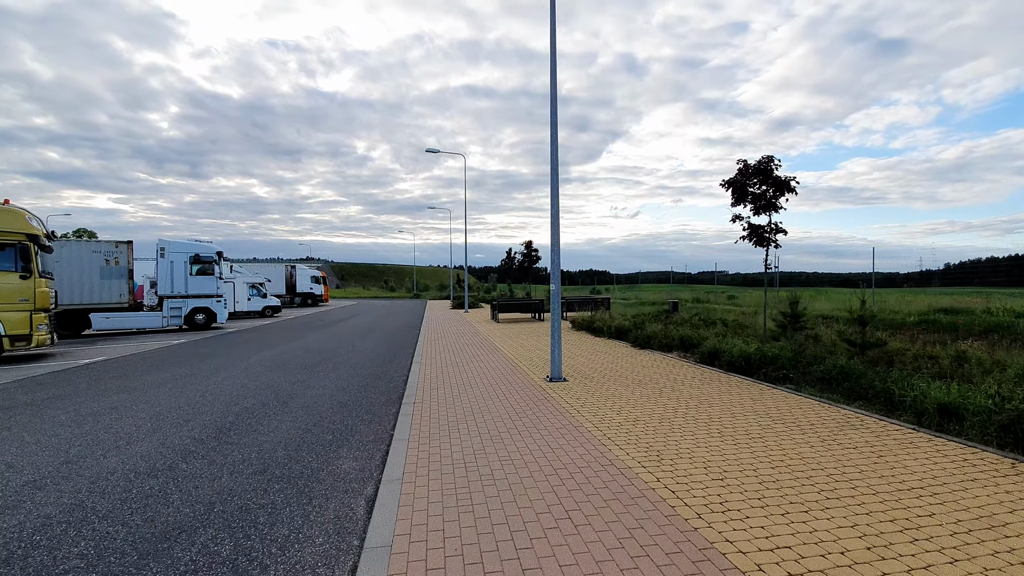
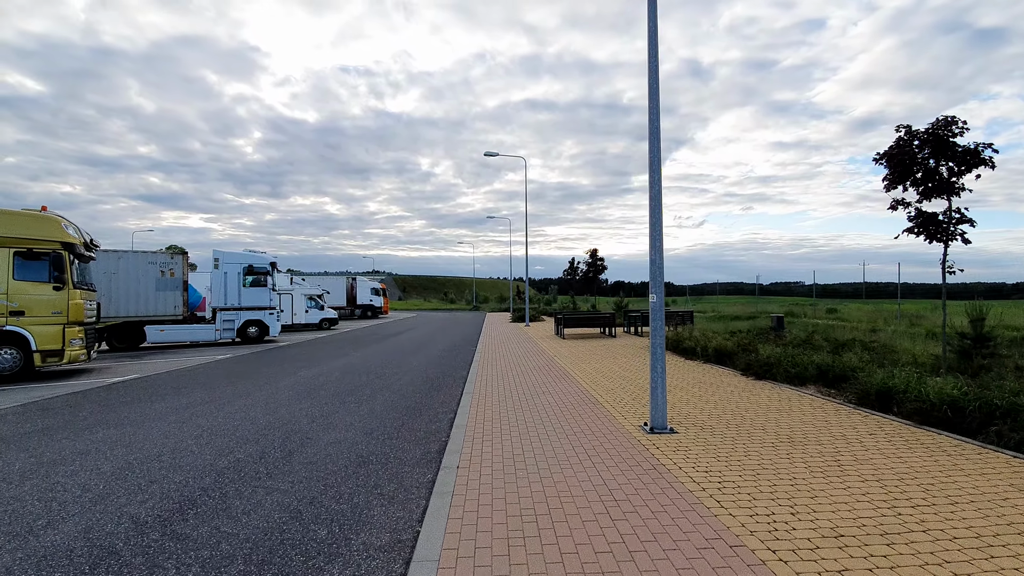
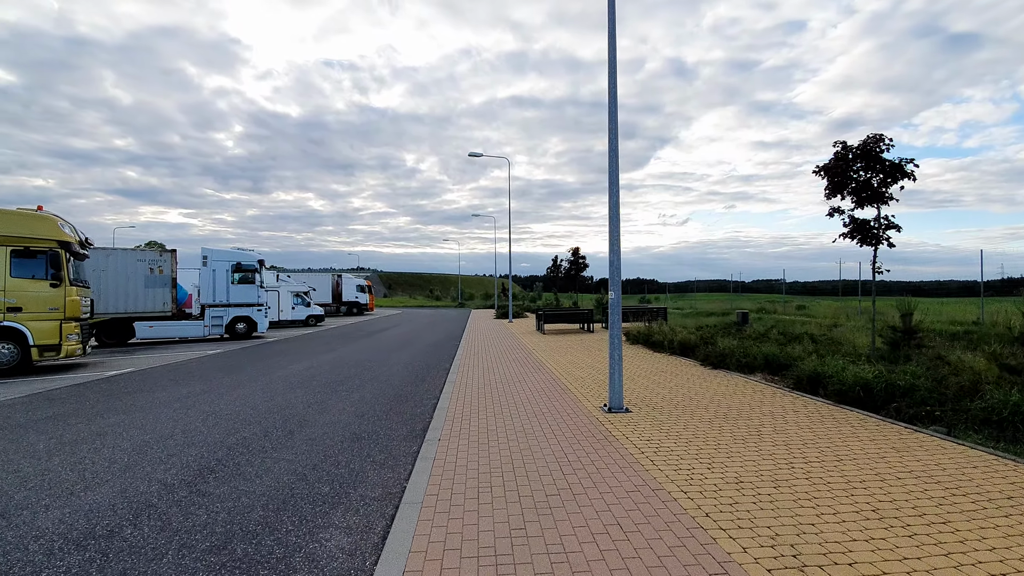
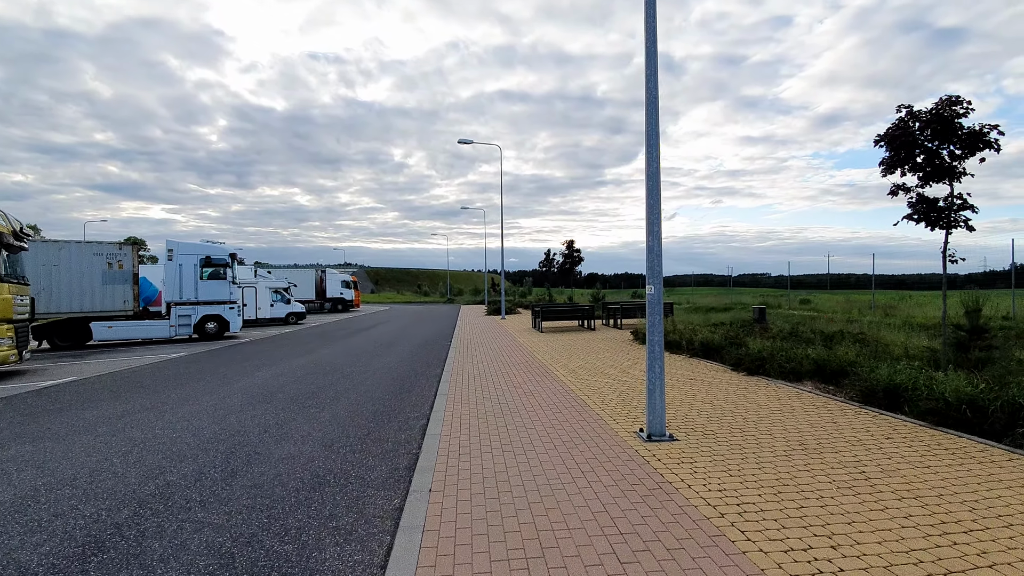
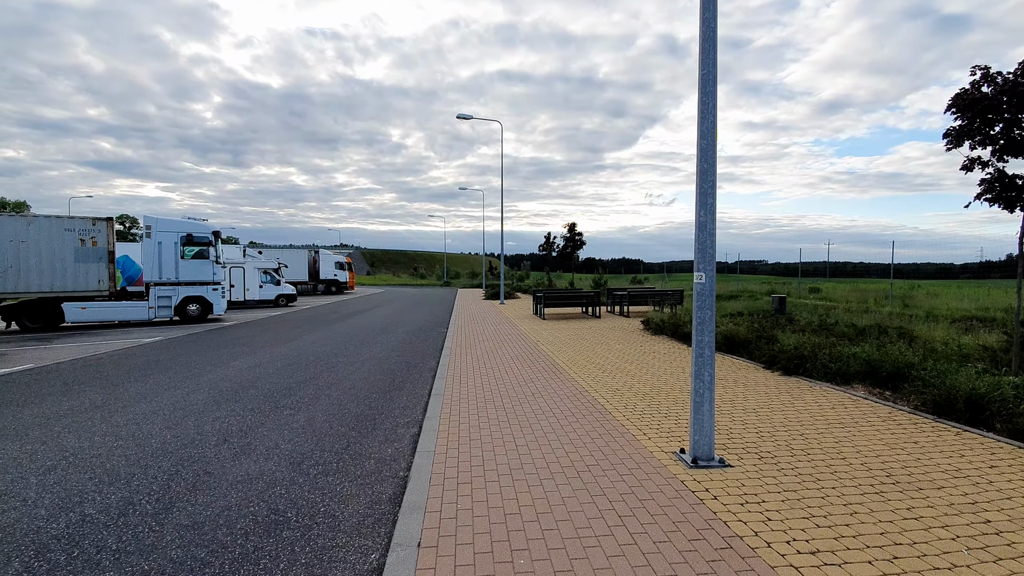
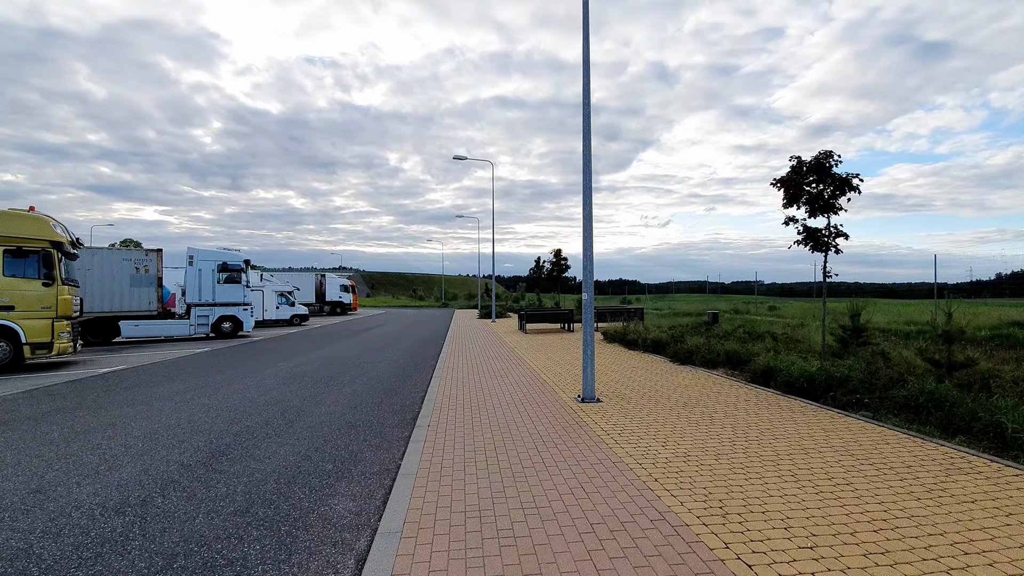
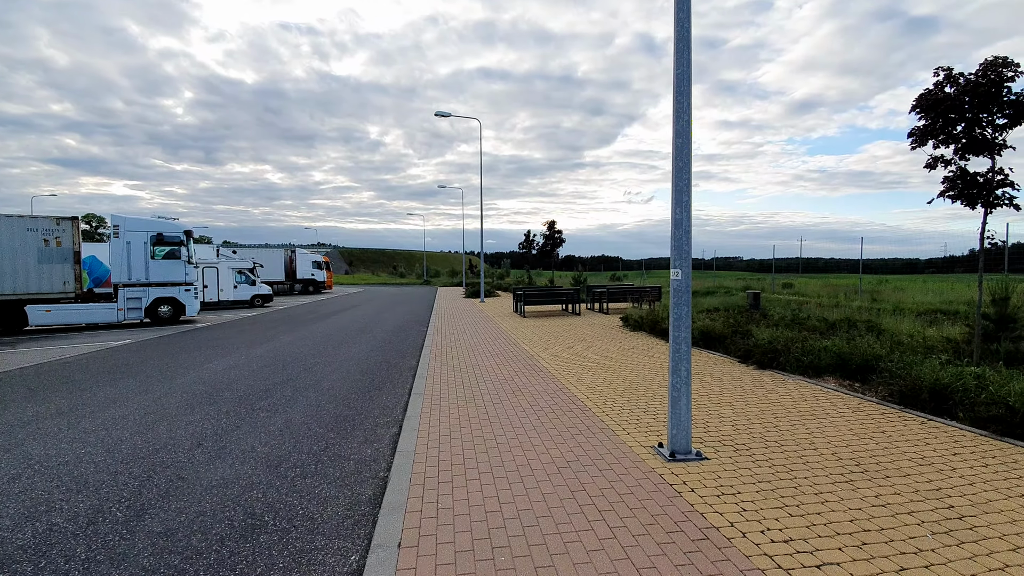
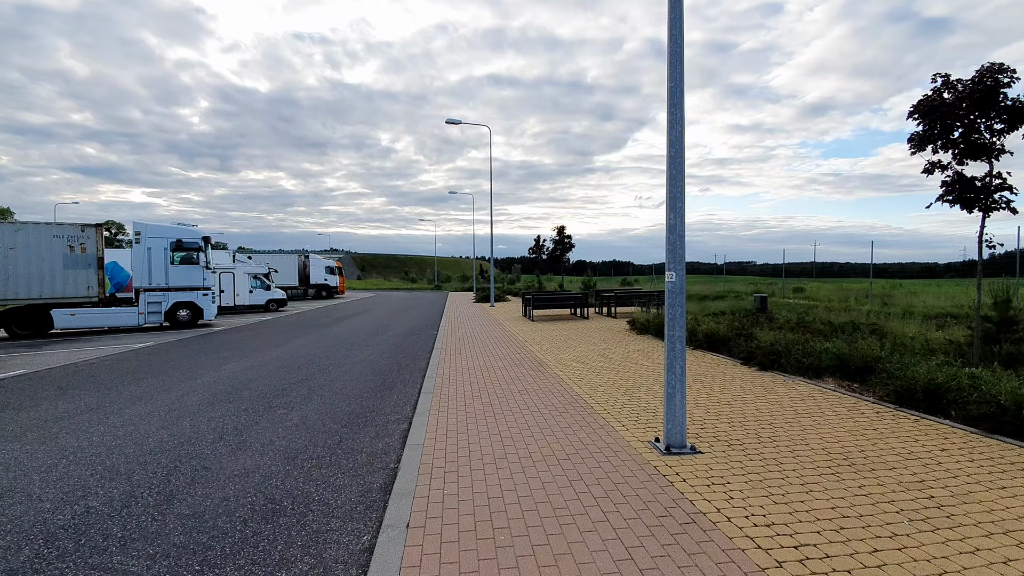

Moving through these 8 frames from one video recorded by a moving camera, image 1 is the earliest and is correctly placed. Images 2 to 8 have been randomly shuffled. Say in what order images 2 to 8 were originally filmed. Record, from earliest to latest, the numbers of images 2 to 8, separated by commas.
6, 3, 2, 4, 8, 5, 7
